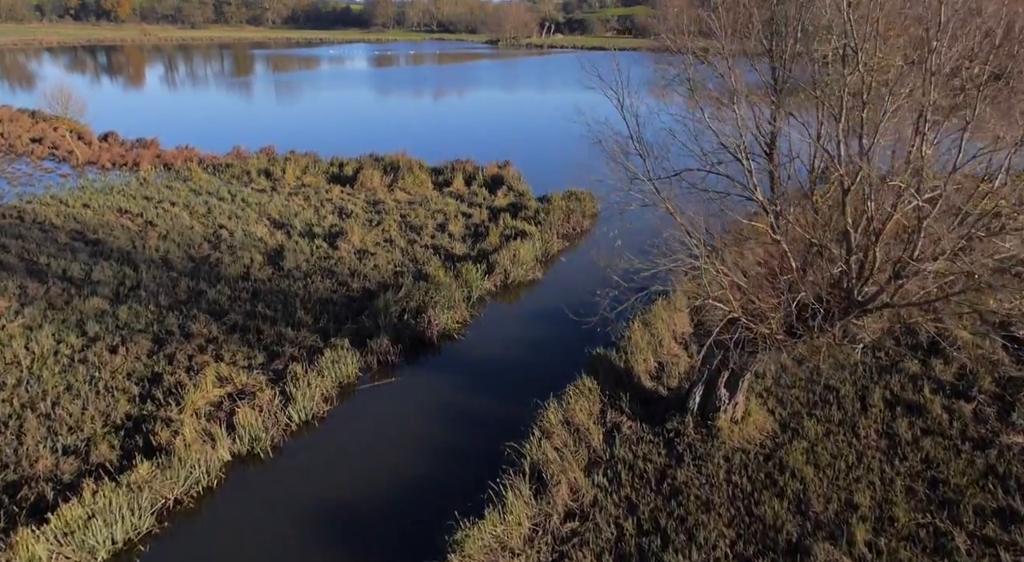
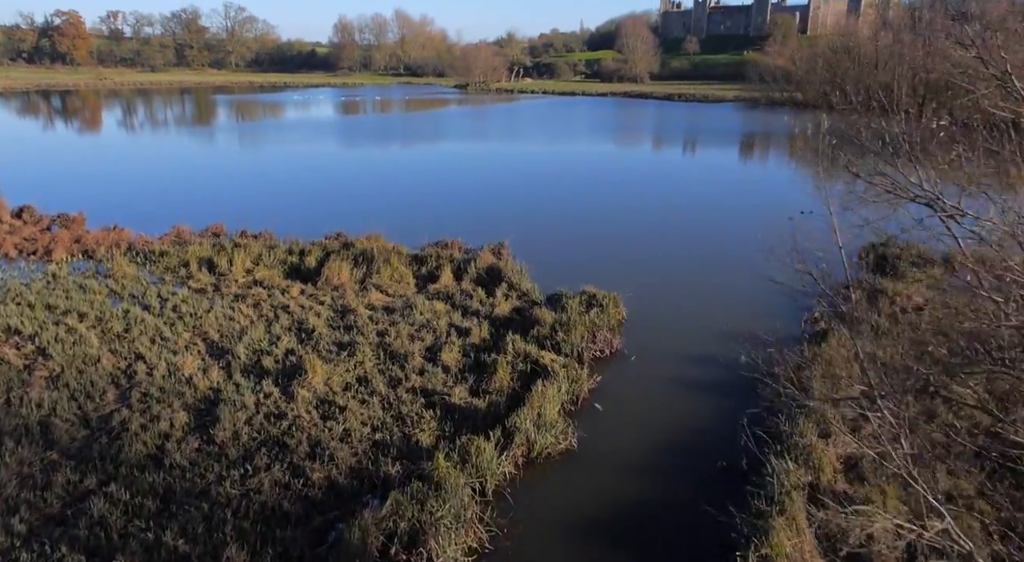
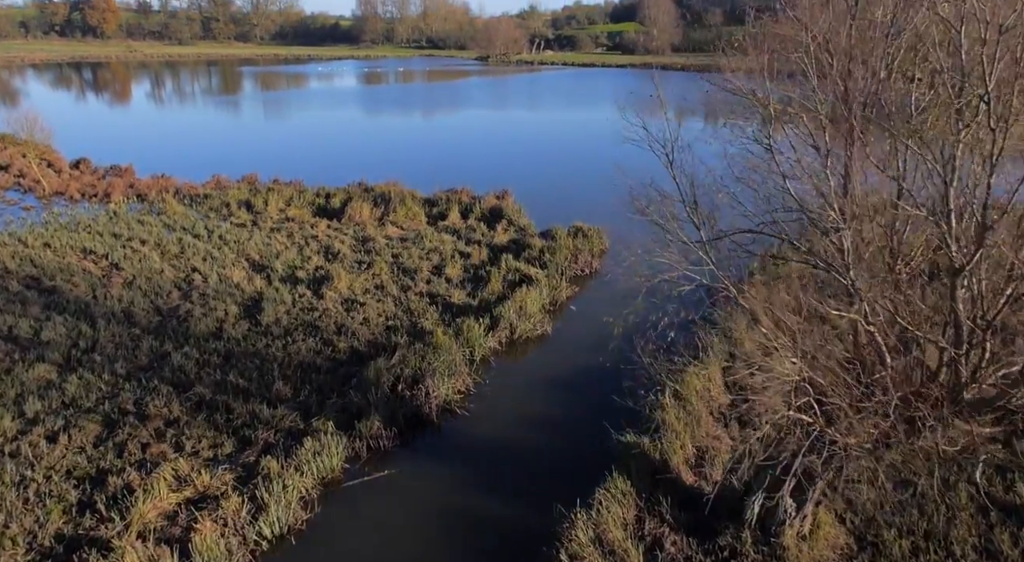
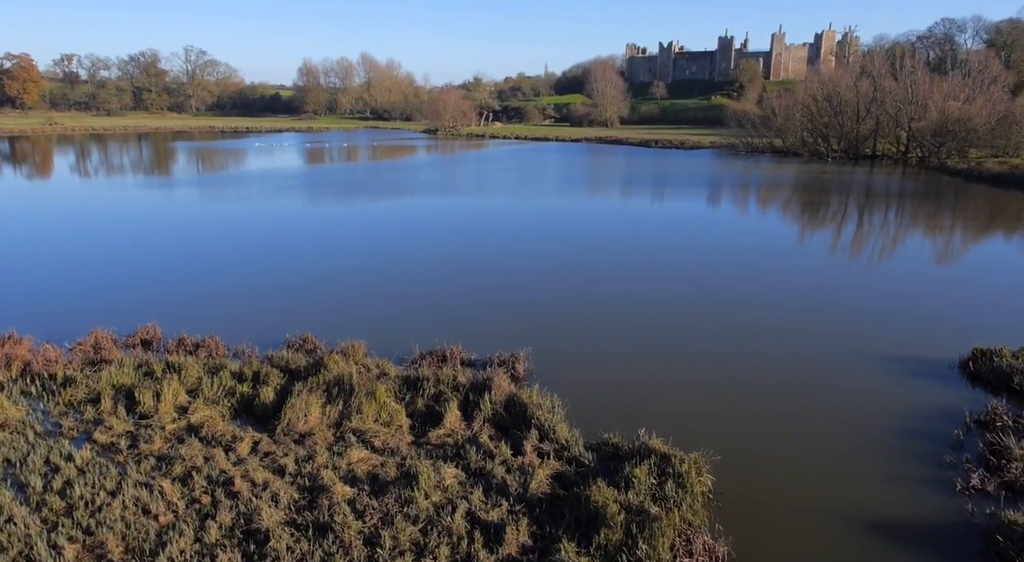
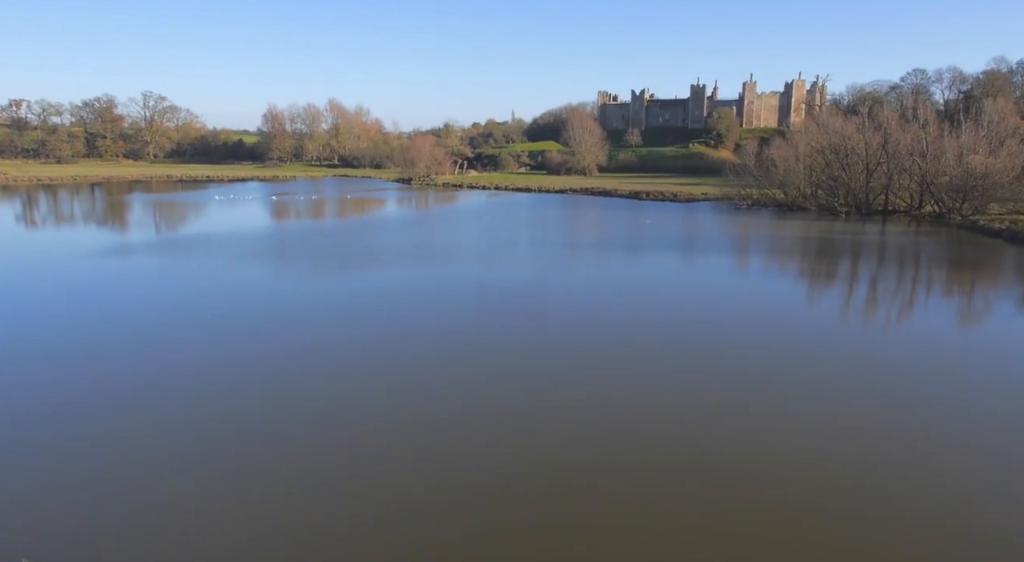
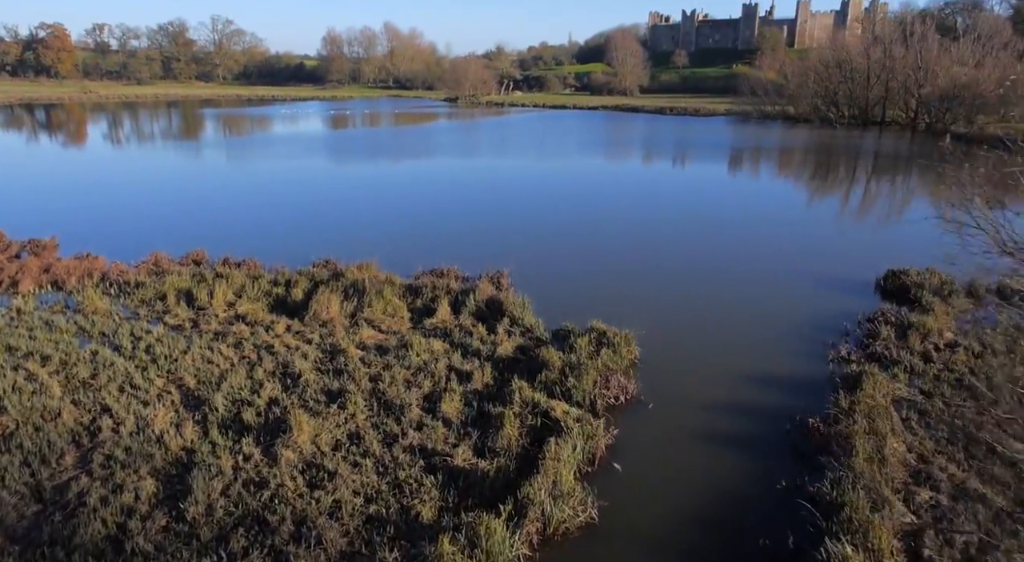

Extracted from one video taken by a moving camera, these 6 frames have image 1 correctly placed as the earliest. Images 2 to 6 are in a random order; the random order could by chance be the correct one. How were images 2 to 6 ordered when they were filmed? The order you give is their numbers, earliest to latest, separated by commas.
3, 2, 6, 4, 5
